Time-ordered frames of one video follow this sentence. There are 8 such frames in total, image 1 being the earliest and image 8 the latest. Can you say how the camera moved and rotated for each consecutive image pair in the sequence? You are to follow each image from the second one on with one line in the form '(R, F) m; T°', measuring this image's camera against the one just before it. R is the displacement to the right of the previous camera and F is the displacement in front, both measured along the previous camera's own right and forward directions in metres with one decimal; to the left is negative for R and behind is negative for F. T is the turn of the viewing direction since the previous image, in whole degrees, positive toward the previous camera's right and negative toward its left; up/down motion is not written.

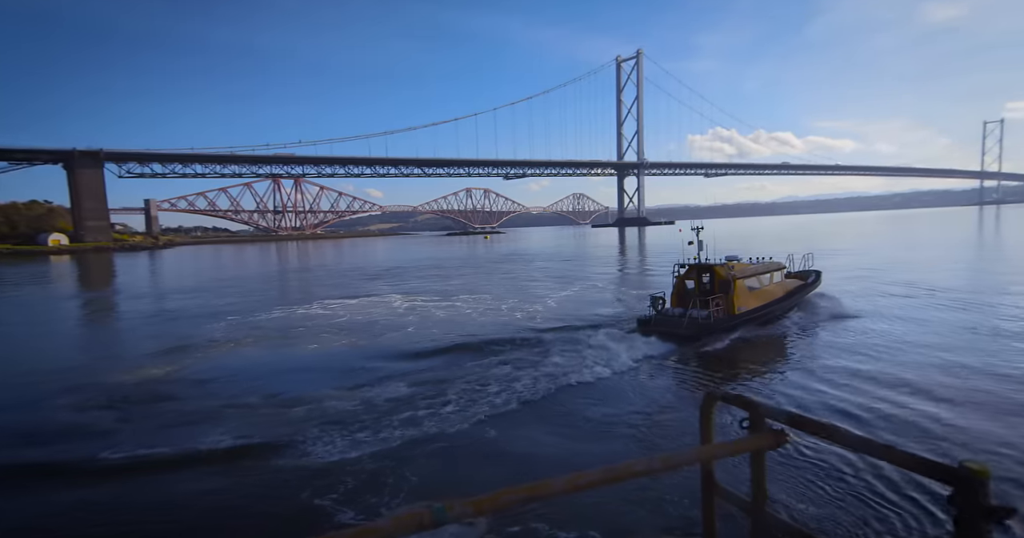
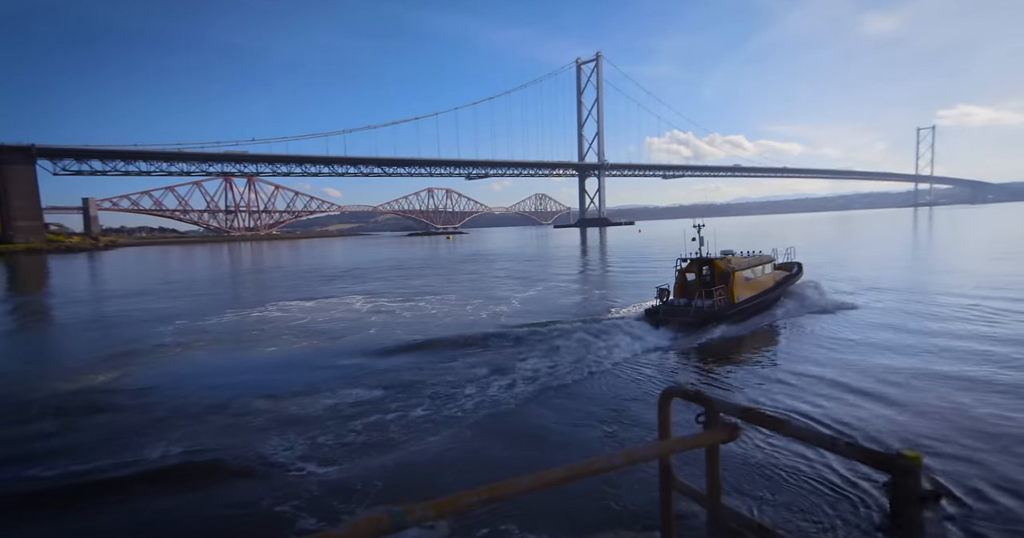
(-0.4, +1.3) m; -31°
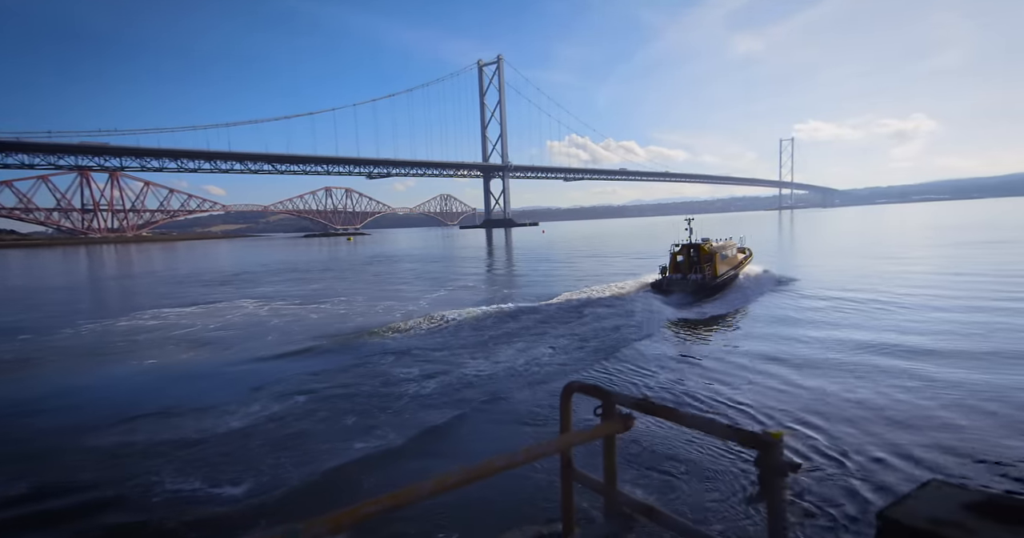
(0.0, 0.0) m; +11°
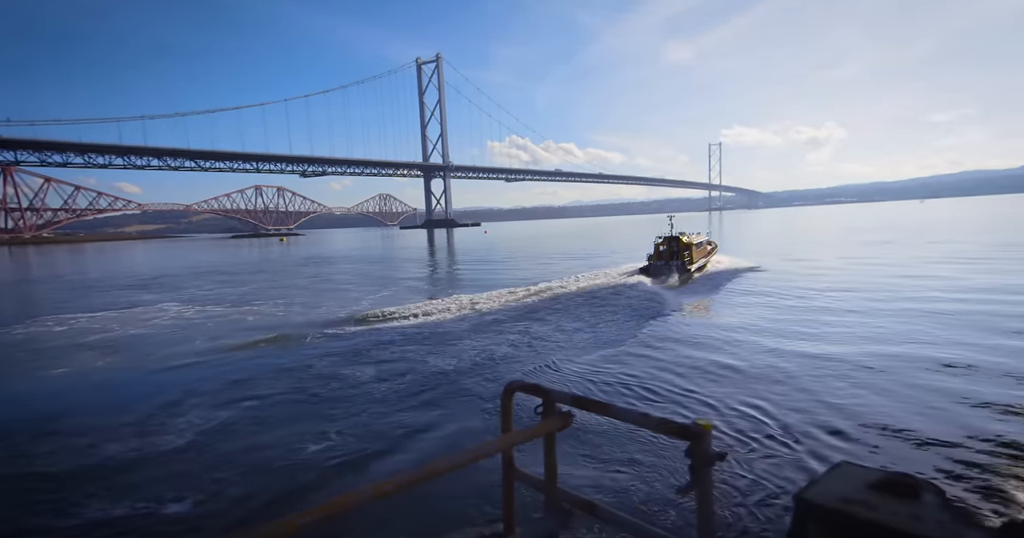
(0.0, 0.0) m; +7°
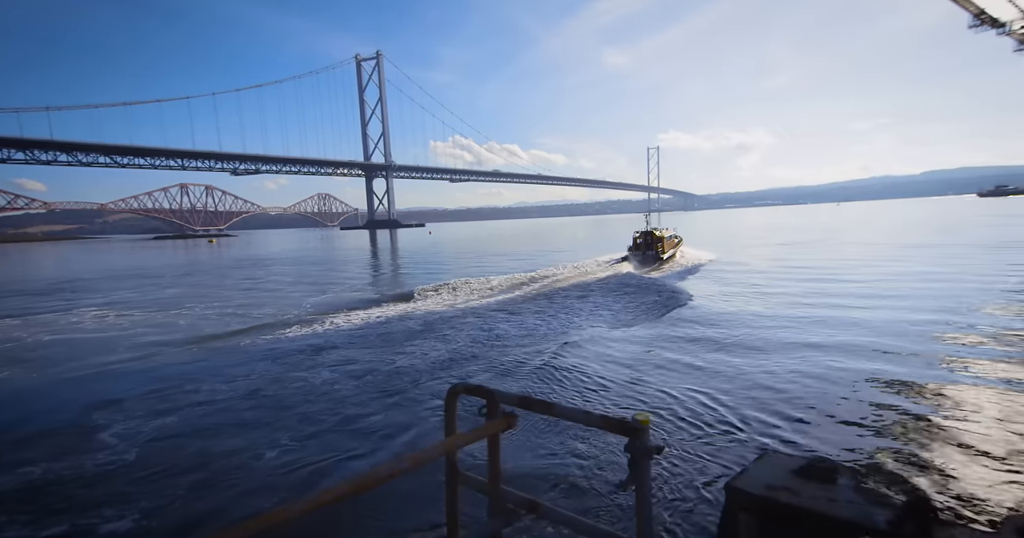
(+0.3, 0.0) m; +5°
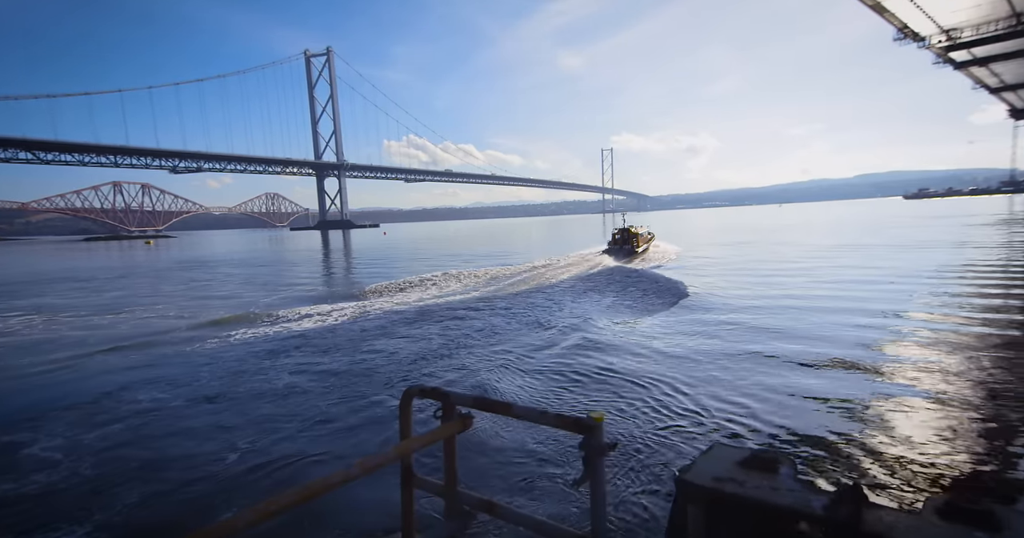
(+0.2, 0.0) m; +4°
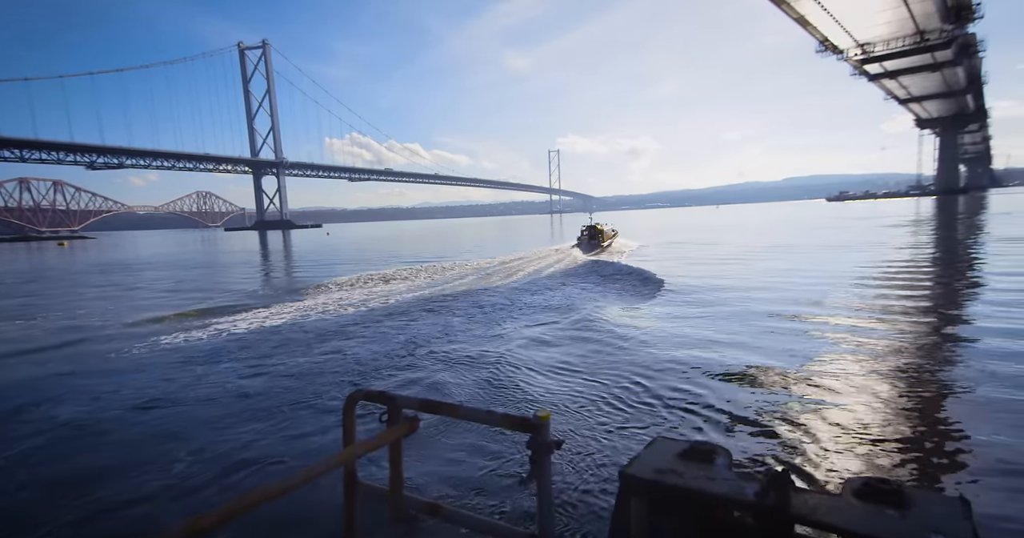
(+0.2, 0.0) m; +5°
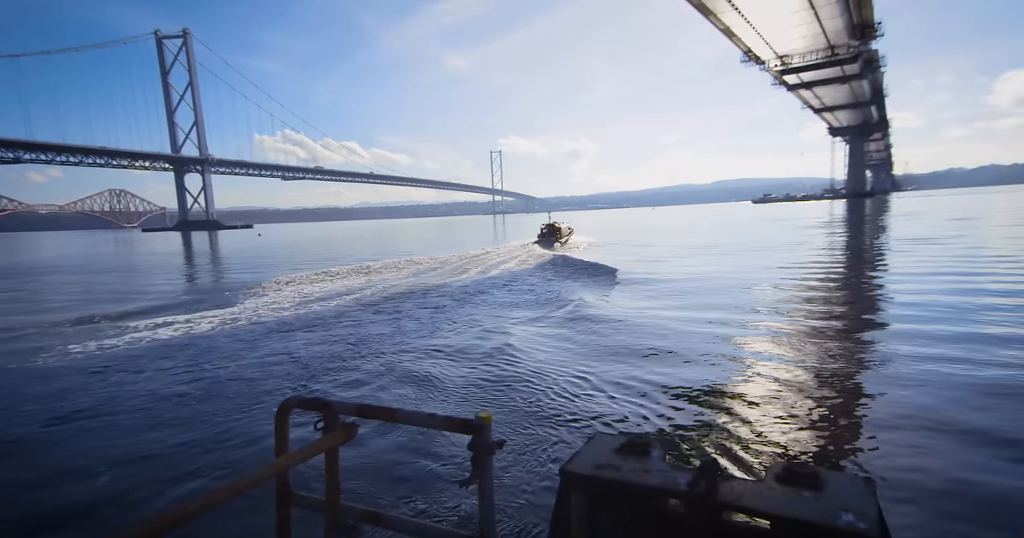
(+0.3, 0.0) m; +6°
